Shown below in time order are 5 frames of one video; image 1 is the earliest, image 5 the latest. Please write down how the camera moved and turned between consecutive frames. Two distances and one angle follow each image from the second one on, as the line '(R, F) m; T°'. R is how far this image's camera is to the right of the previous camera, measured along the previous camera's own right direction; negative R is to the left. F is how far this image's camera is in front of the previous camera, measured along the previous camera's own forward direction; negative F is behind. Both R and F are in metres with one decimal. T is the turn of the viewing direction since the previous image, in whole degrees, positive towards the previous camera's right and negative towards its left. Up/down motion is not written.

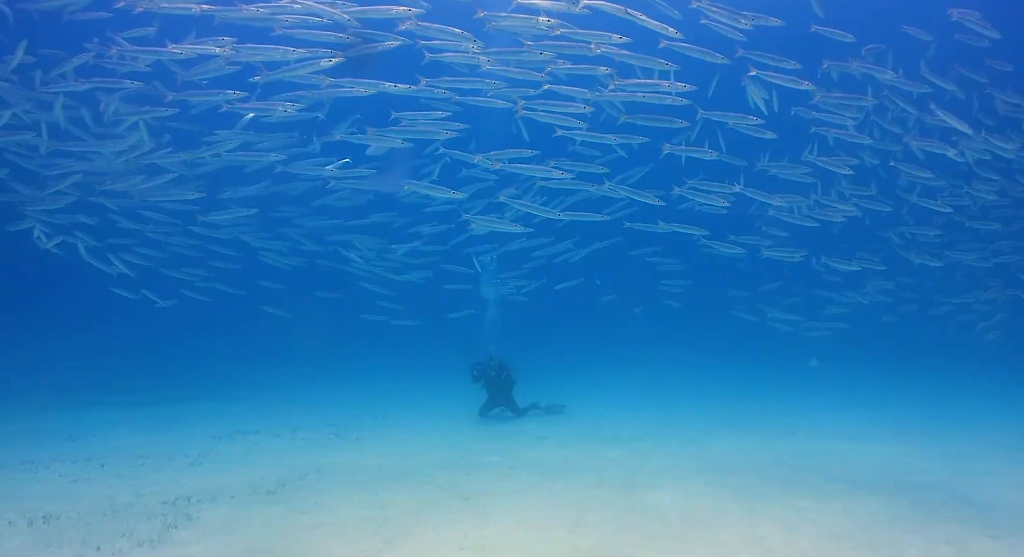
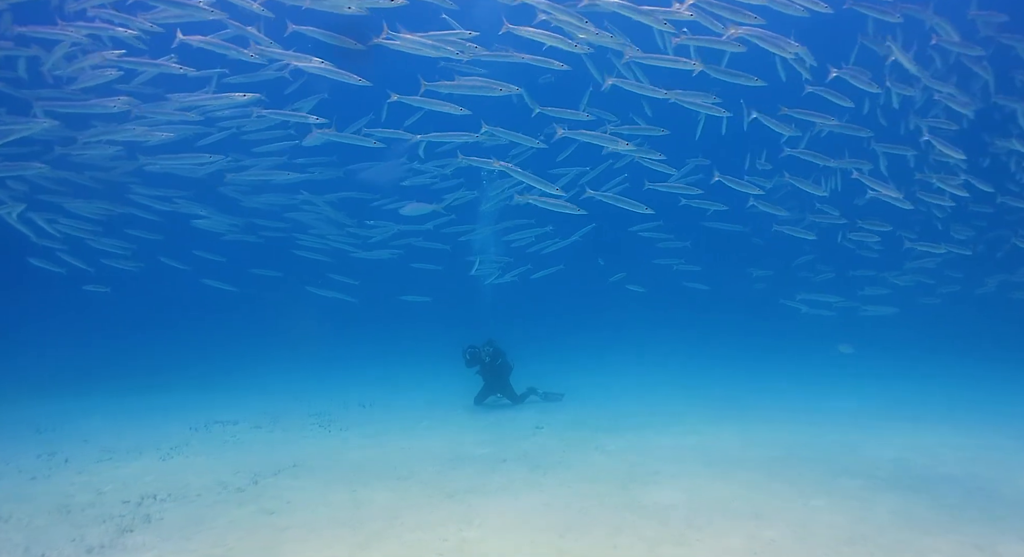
(+0.3, +1.0) m; -1°
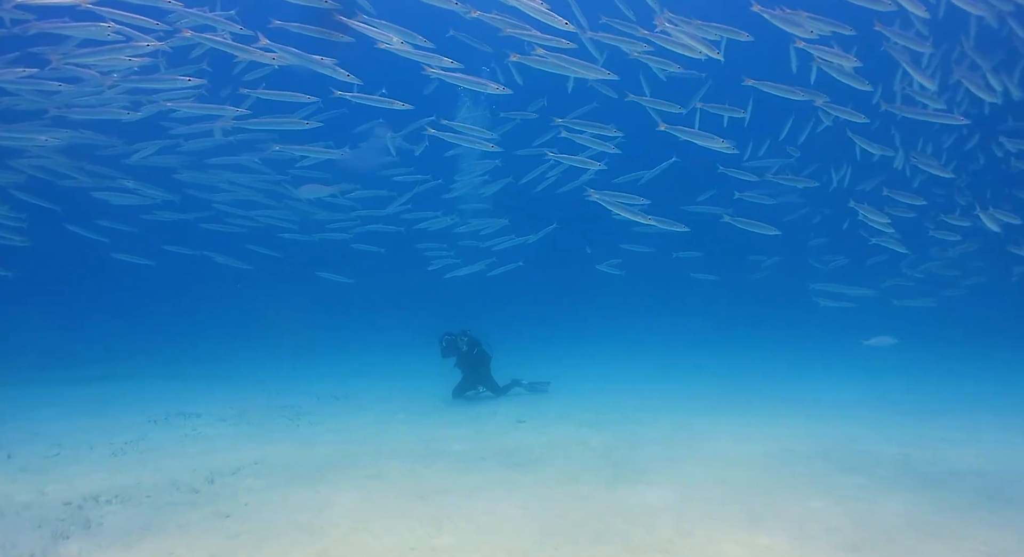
(+0.2, +0.9) m; +1°
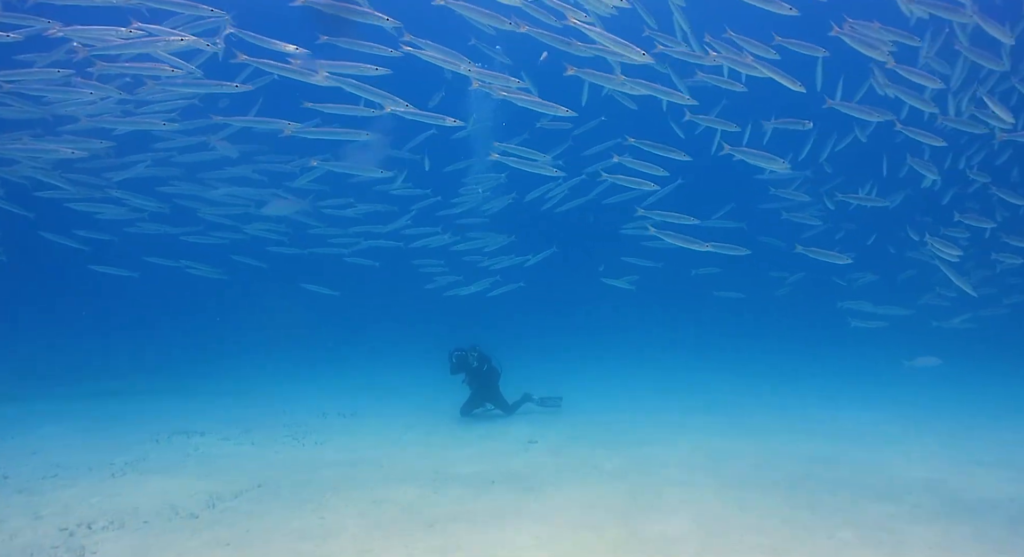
(0.0, +0.4) m; -1°
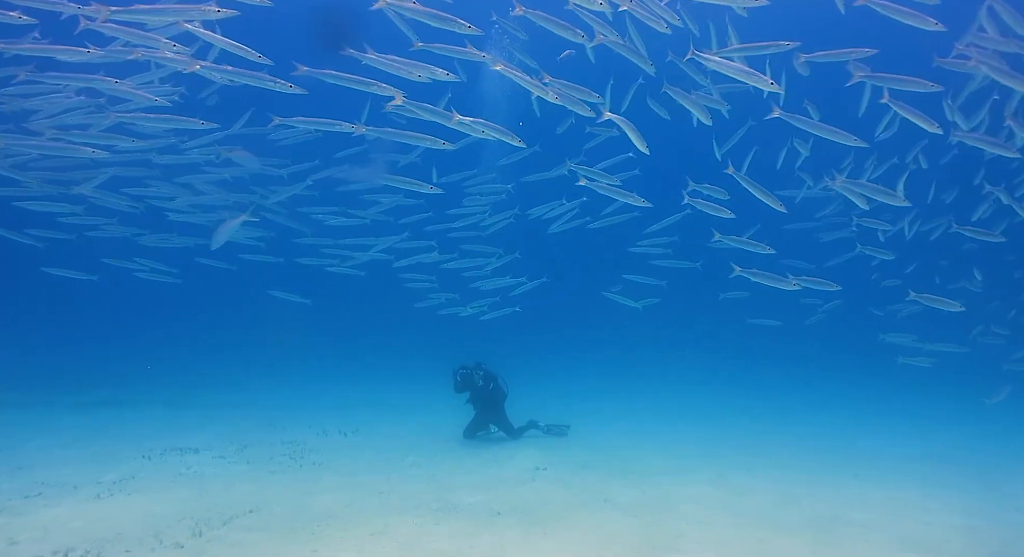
(0.0, +0.7) m; -1°
